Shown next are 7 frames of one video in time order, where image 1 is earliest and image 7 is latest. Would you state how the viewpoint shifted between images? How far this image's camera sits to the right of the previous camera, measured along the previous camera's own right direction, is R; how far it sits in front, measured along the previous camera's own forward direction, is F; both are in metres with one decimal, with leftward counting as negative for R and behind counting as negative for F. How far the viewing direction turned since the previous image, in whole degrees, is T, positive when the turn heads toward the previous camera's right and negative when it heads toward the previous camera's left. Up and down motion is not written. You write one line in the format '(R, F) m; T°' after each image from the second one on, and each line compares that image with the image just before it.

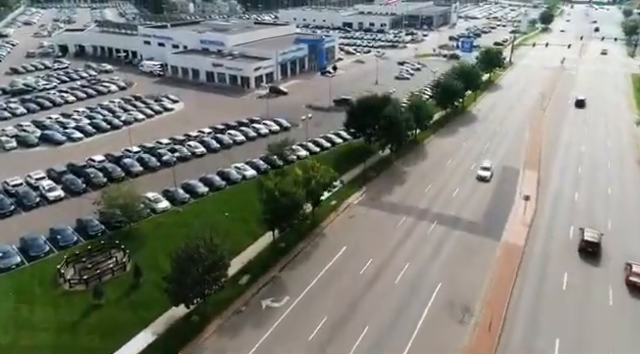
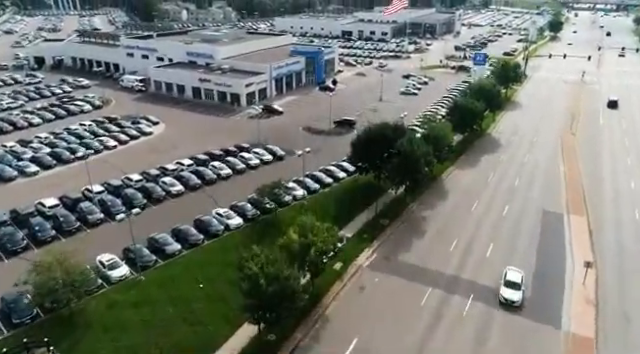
(-0.2, +7.4) m; 0°
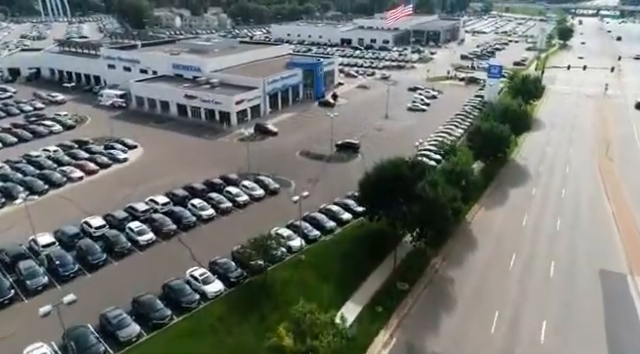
(-0.2, +6.8) m; 0°
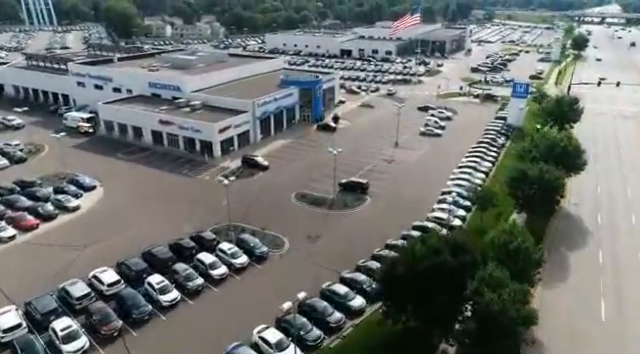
(-0.2, +9.1) m; 0°
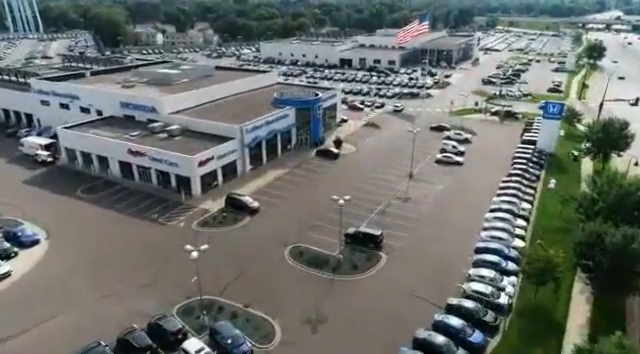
(-0.2, +8.3) m; 0°
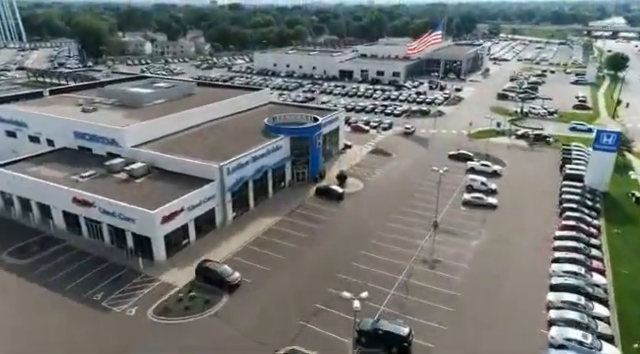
(-0.3, +9.5) m; 0°
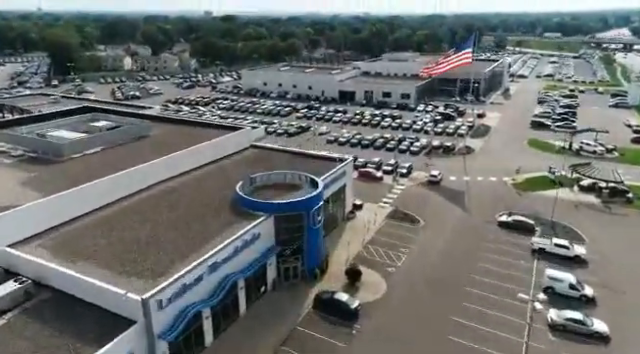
(-0.3, +15.3) m; +1°
